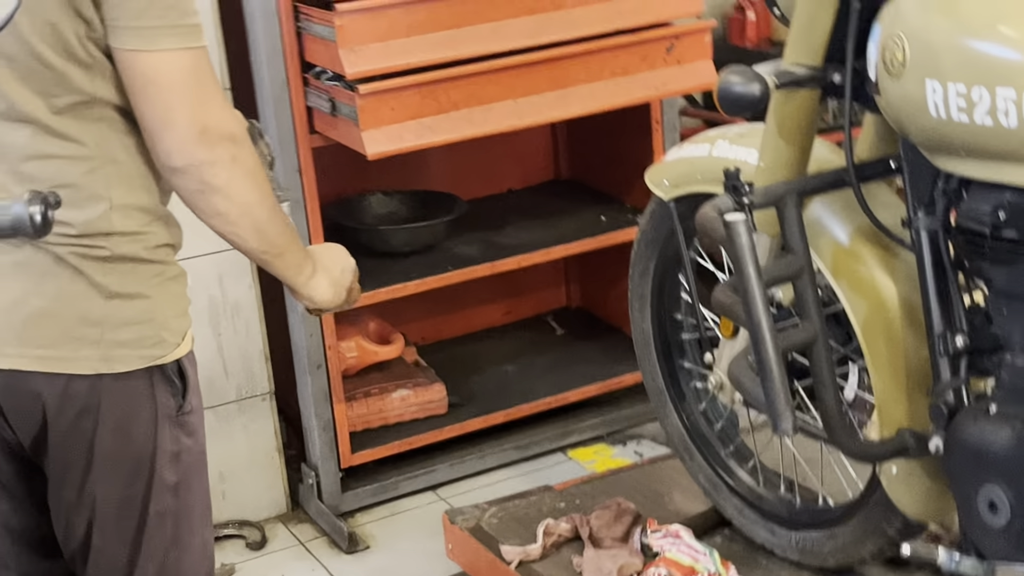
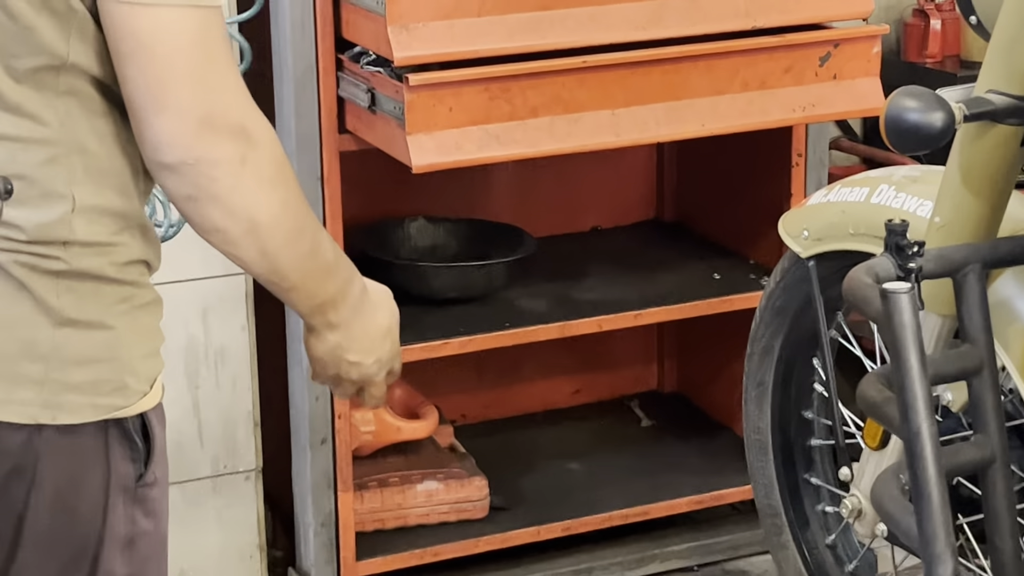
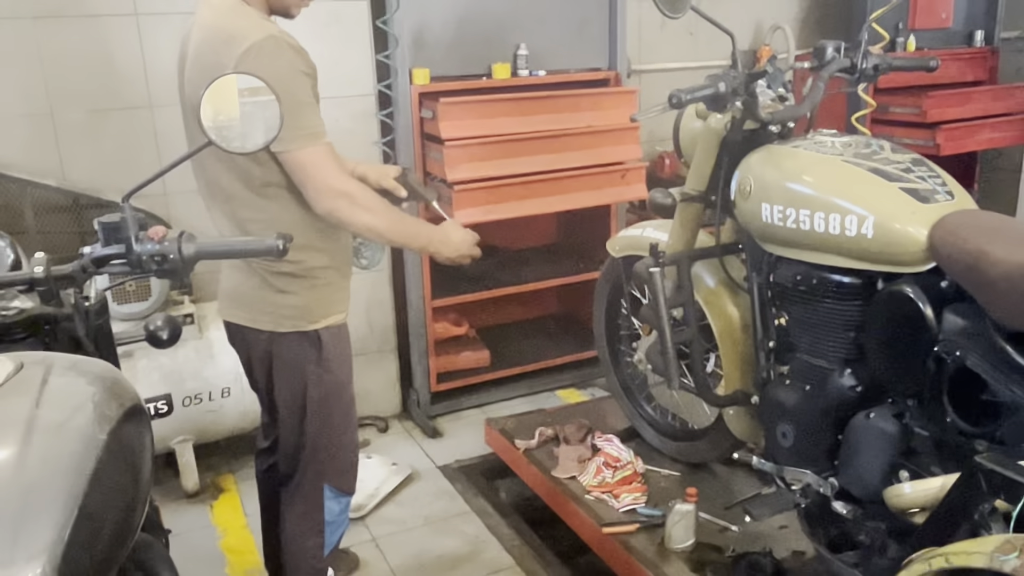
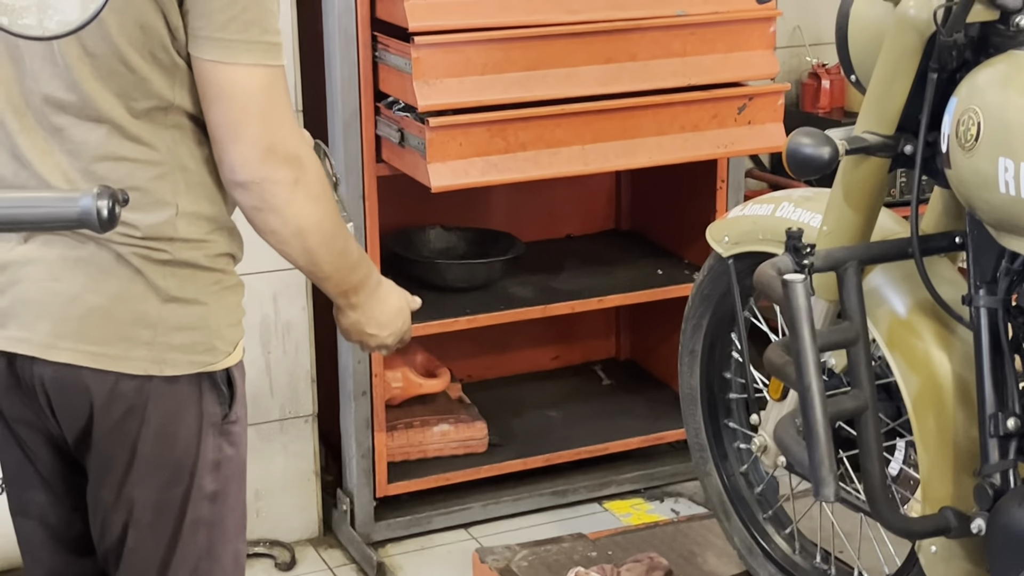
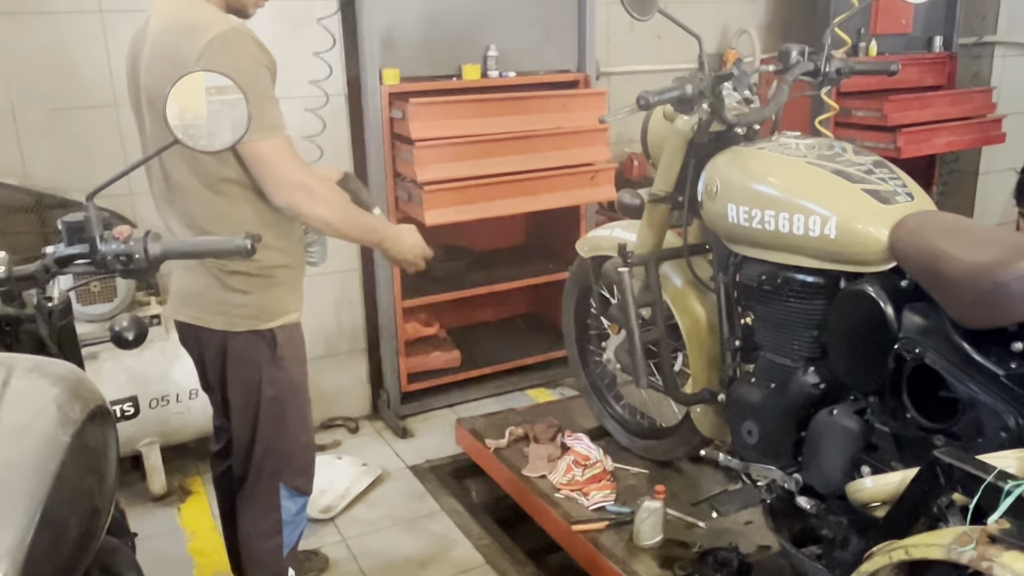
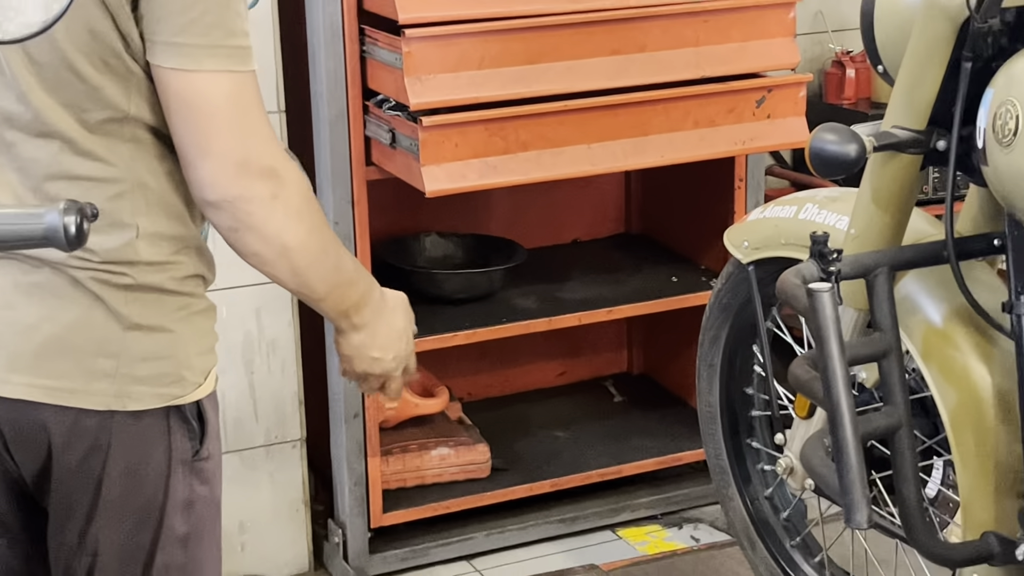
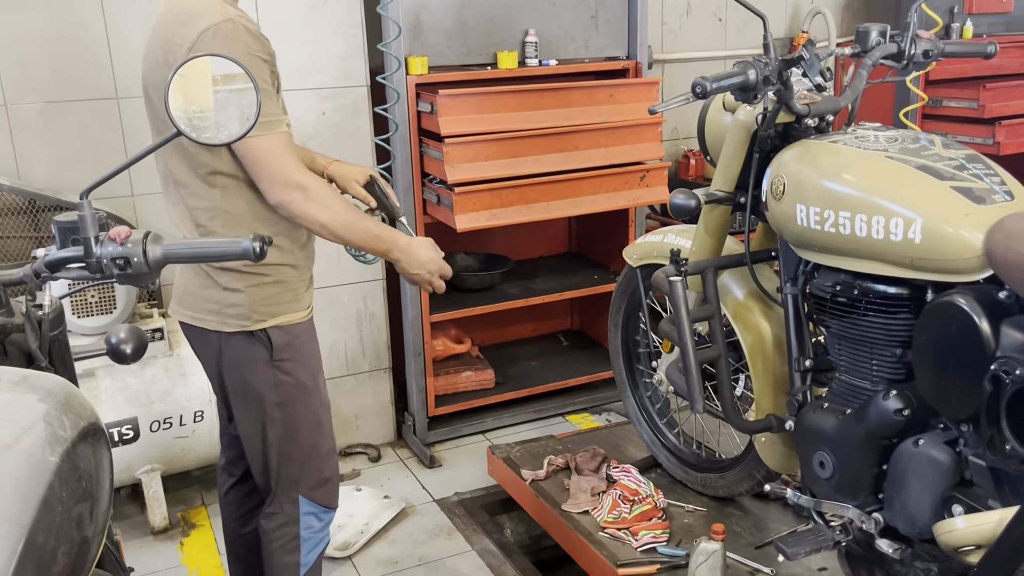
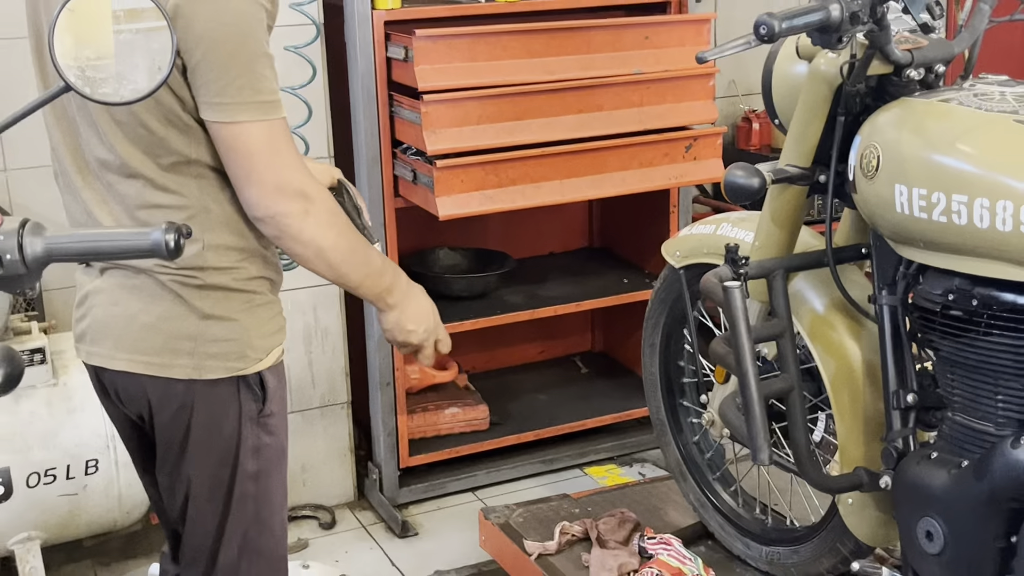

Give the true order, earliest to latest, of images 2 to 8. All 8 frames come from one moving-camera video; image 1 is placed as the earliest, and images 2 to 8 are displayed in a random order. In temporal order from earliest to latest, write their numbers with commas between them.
4, 2, 6, 8, 7, 3, 5
